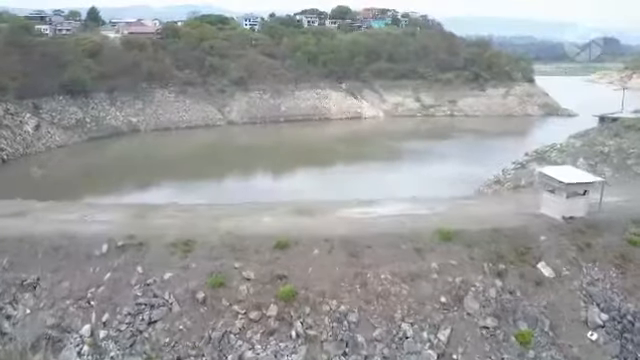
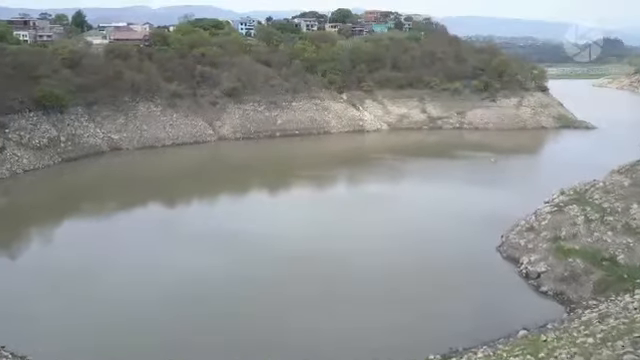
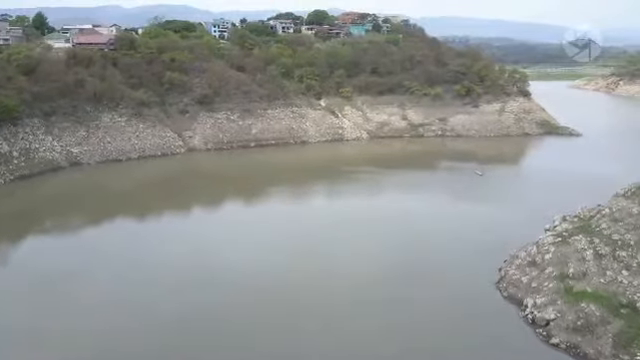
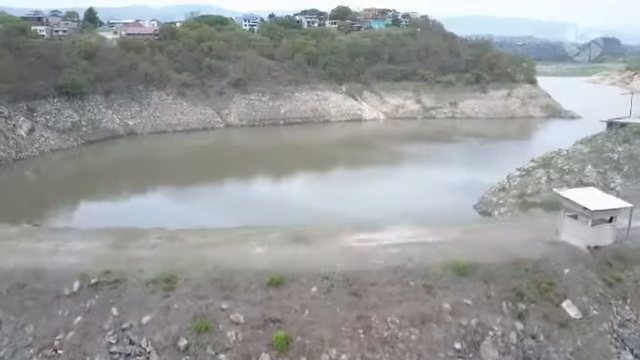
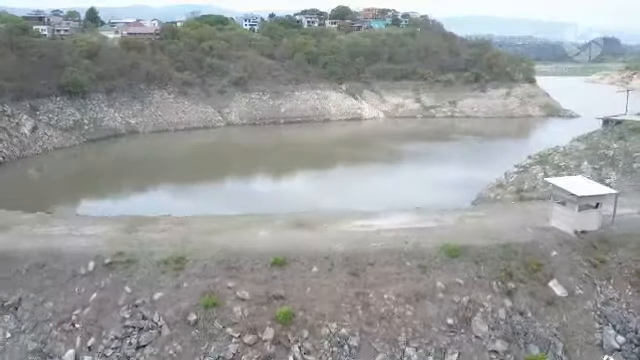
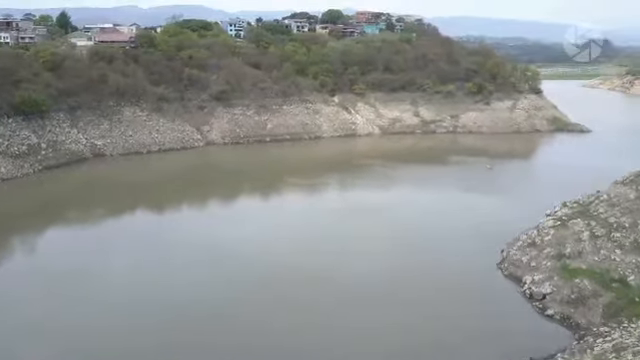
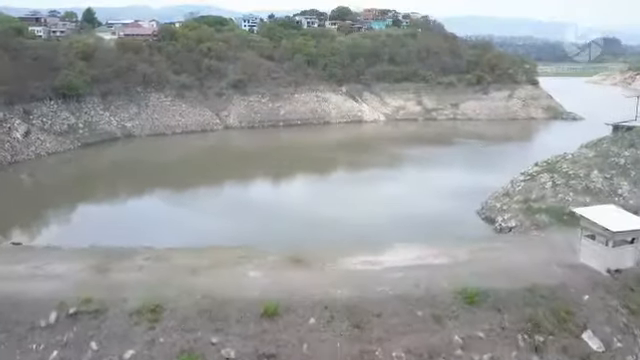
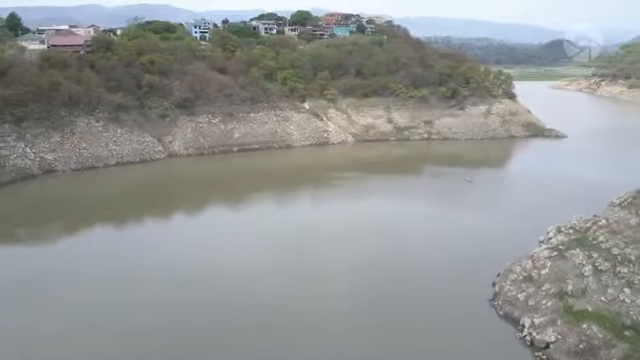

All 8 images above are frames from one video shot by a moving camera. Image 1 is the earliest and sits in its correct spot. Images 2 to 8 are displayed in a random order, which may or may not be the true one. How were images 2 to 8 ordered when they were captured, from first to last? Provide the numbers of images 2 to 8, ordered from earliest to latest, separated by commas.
5, 4, 7, 2, 6, 3, 8
